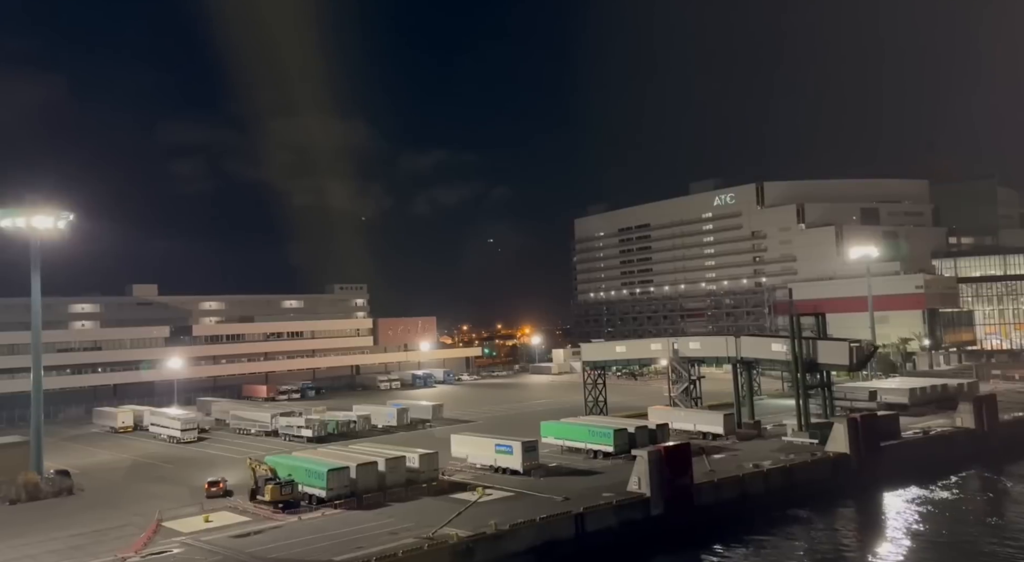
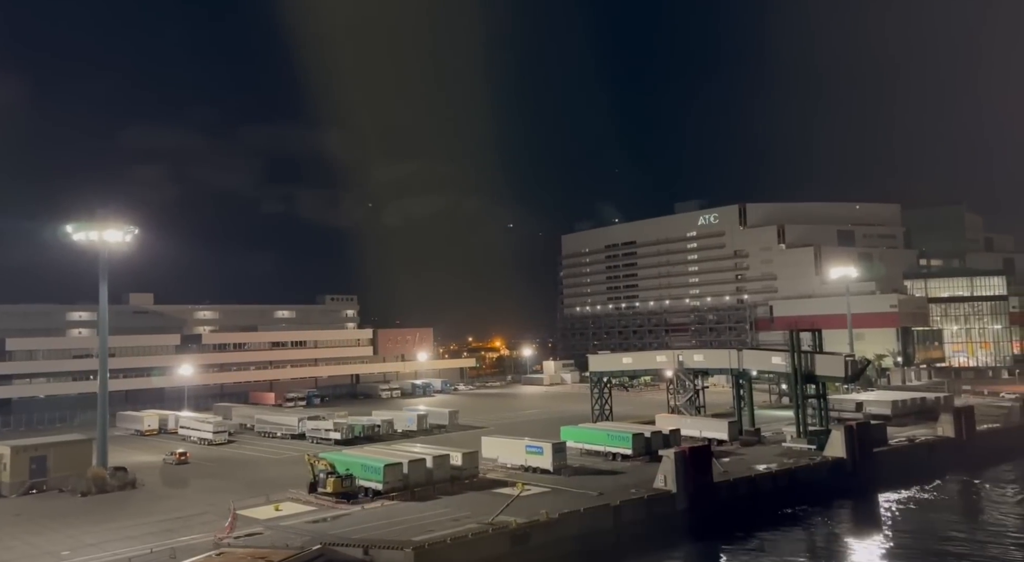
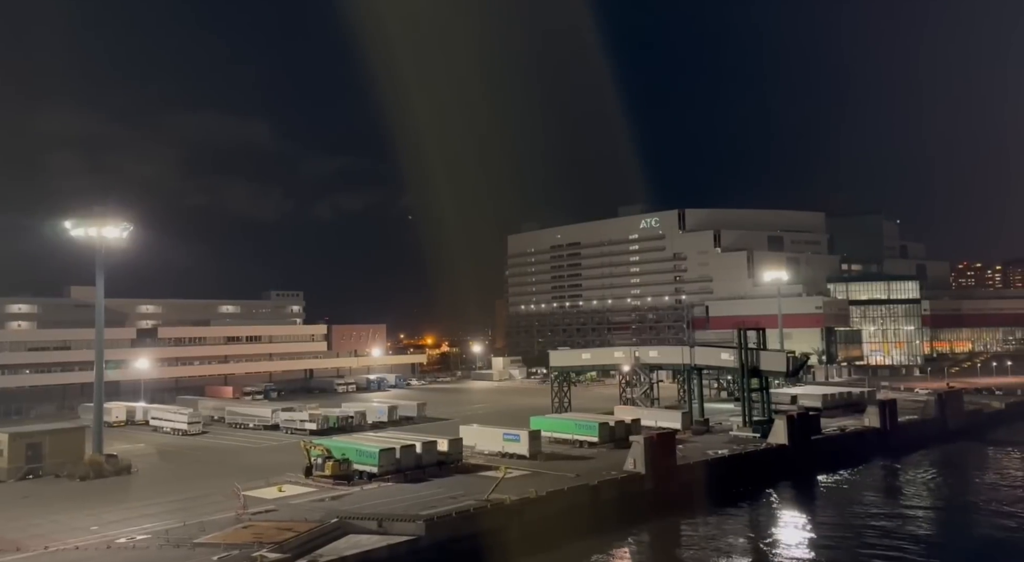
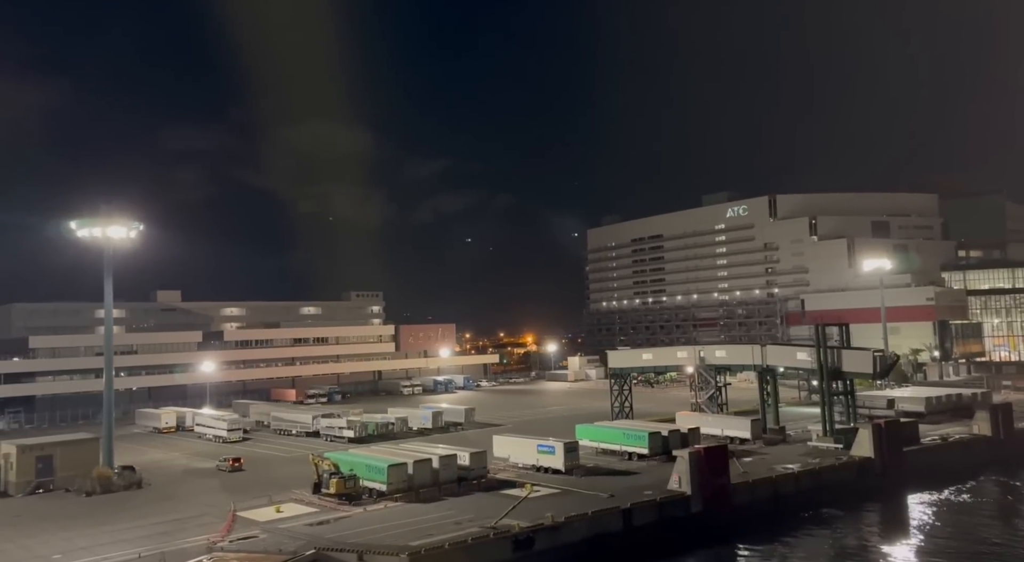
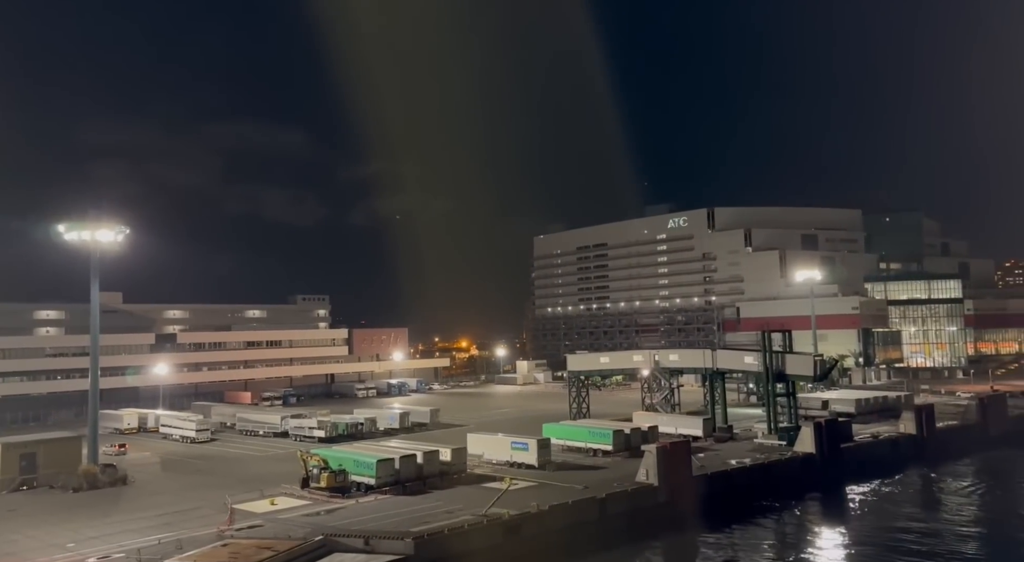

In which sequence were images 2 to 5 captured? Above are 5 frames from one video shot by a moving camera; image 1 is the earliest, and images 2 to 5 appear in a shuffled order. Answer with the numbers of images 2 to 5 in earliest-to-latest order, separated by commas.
4, 2, 5, 3
